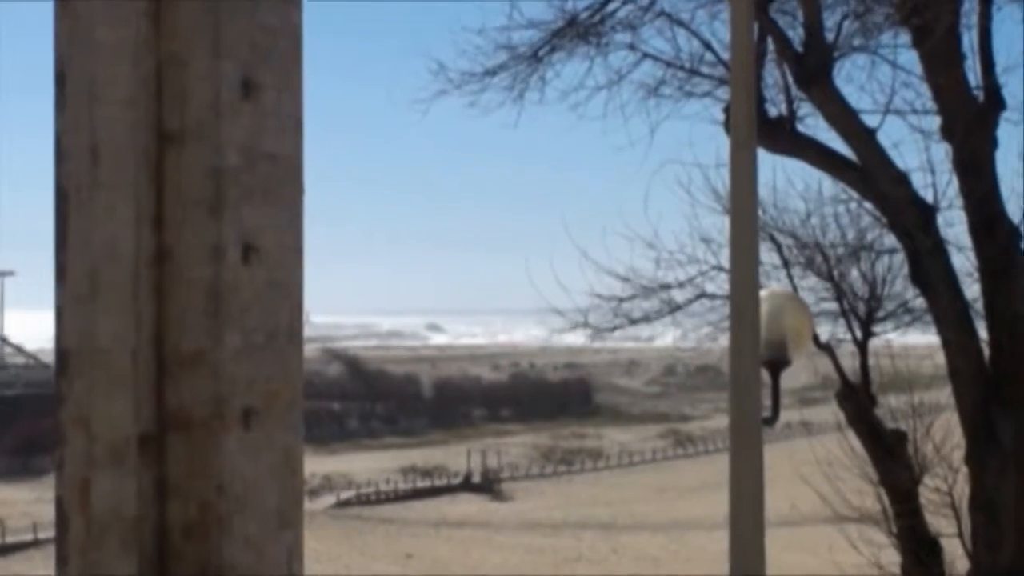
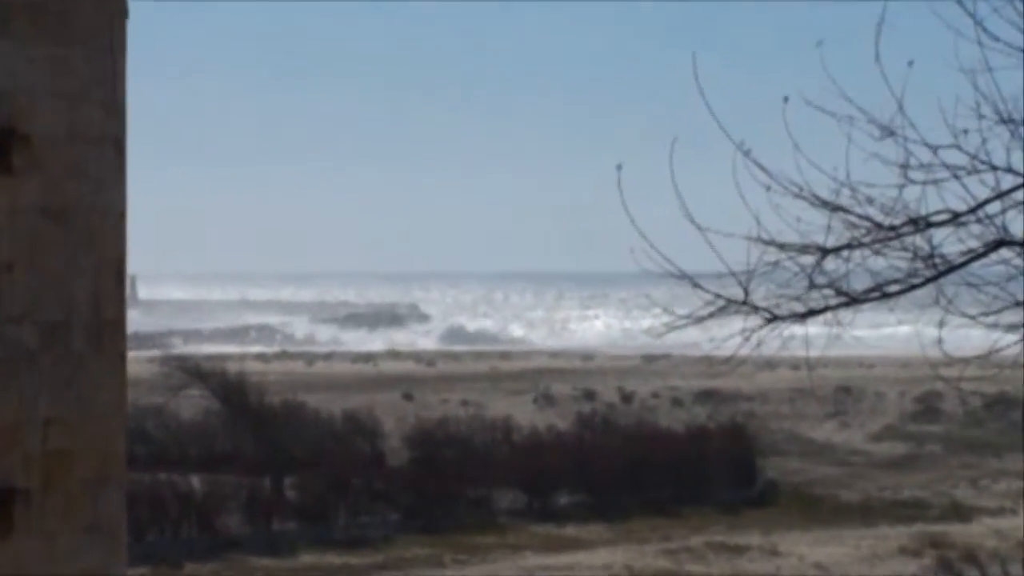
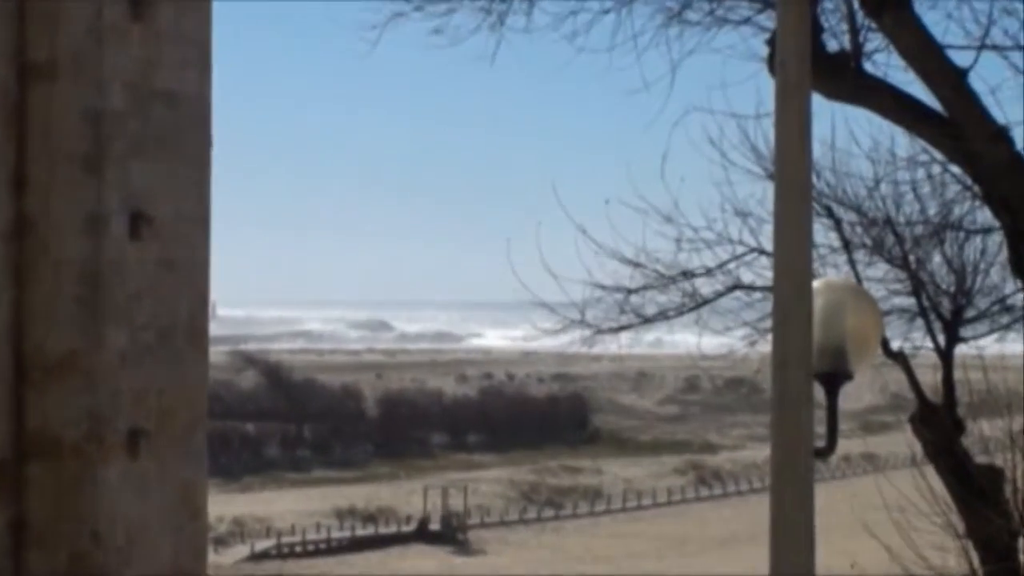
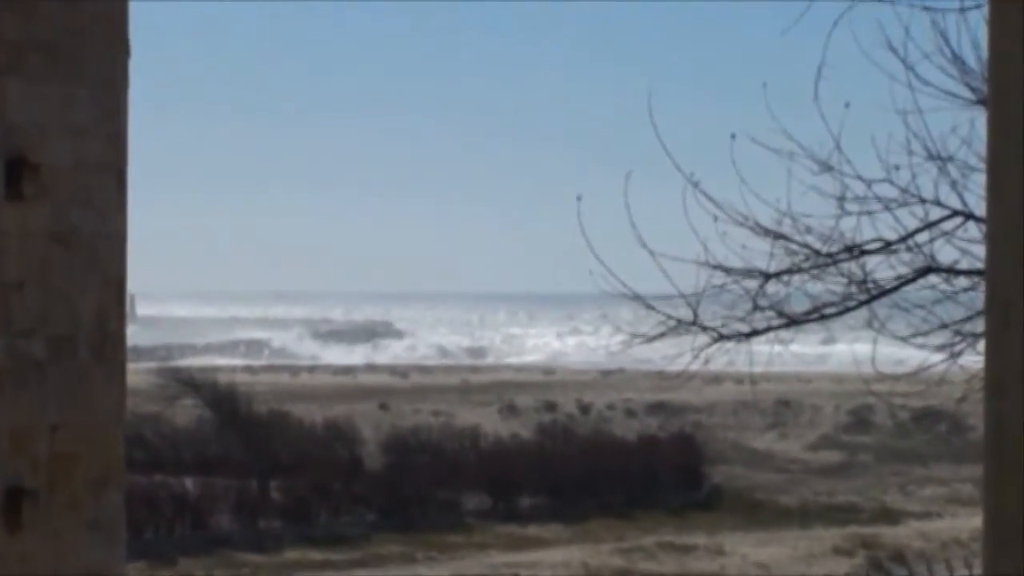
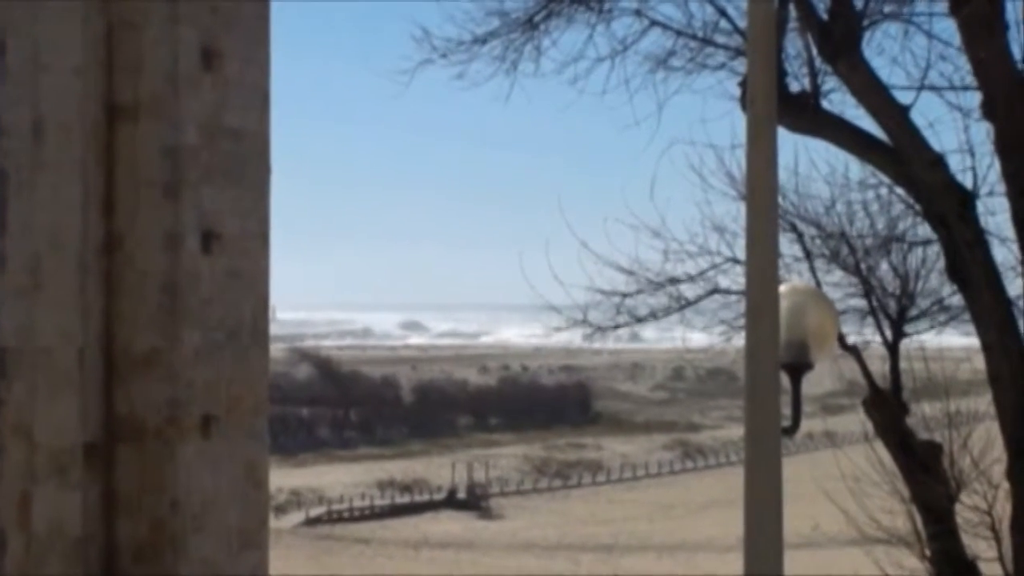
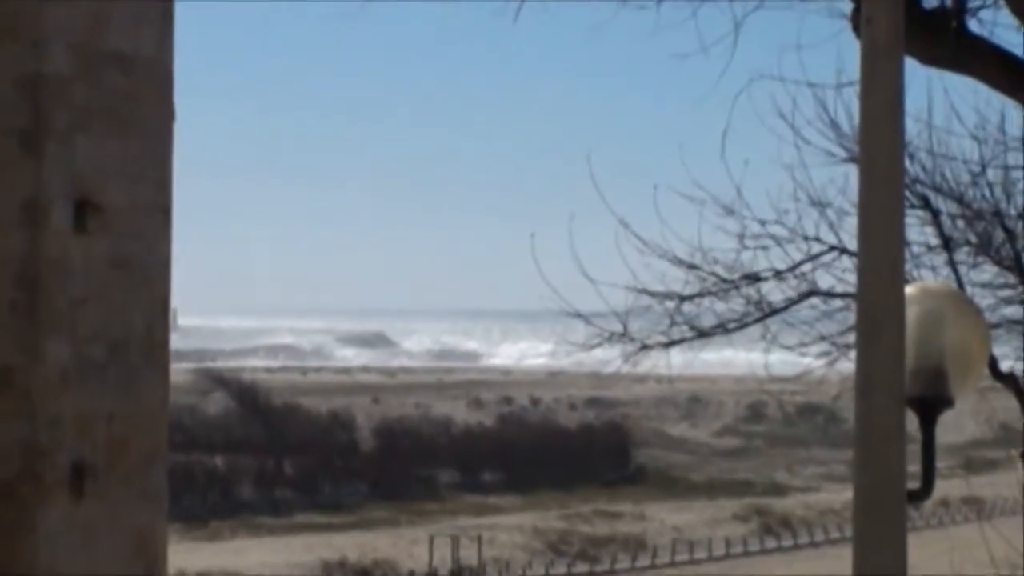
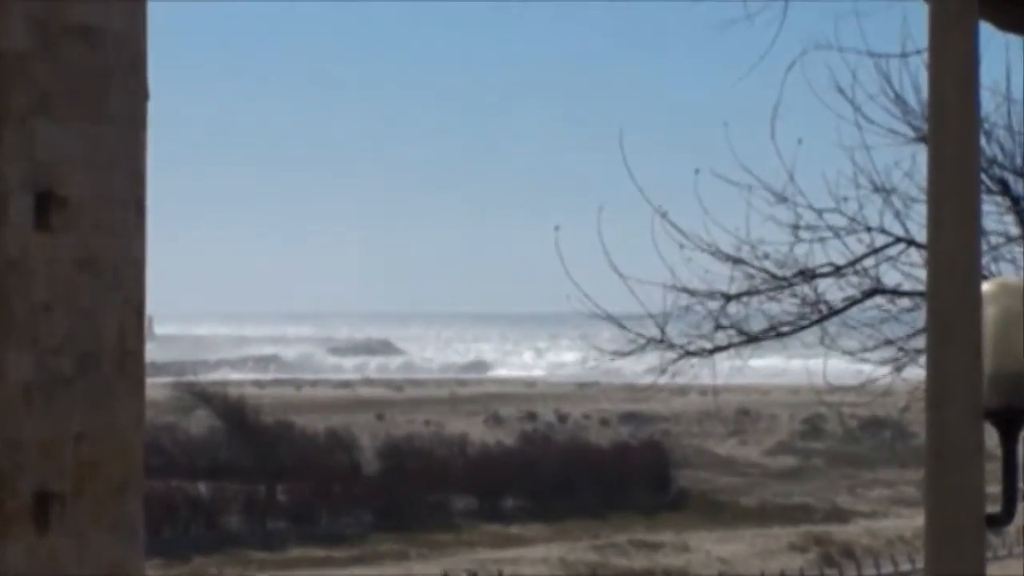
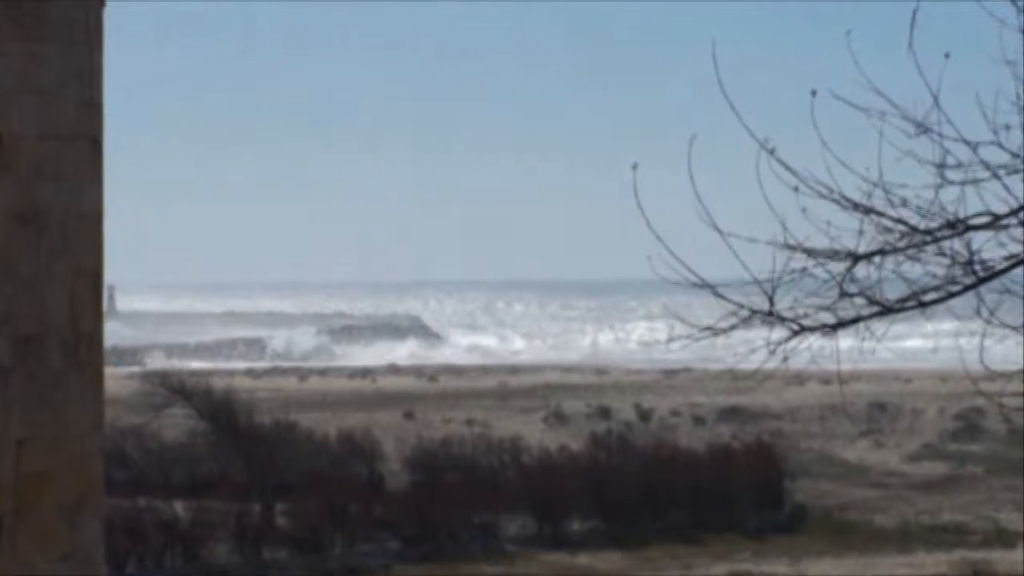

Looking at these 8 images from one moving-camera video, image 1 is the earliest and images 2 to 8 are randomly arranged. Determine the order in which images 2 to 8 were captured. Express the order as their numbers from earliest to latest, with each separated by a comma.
5, 3, 6, 7, 4, 2, 8
